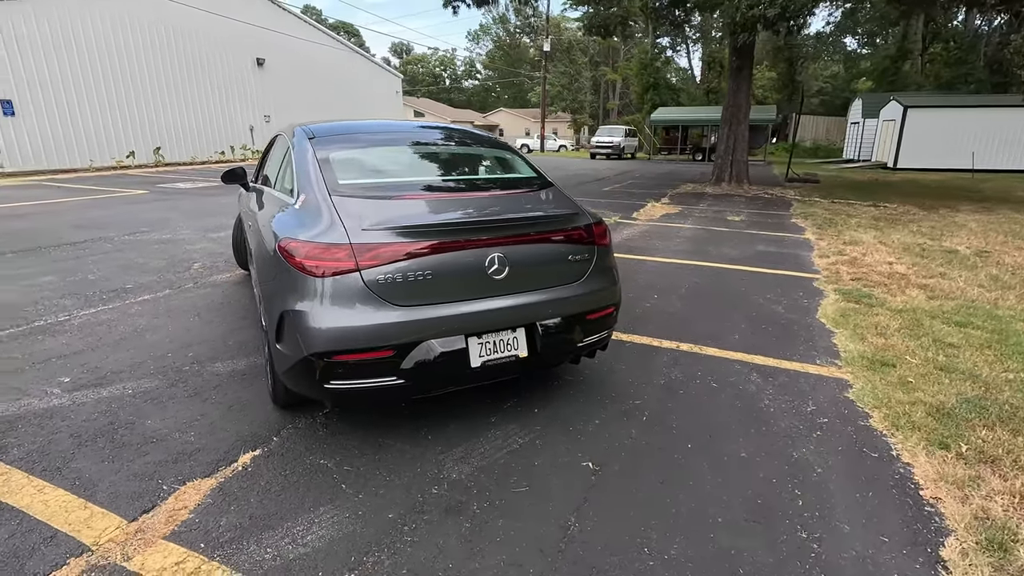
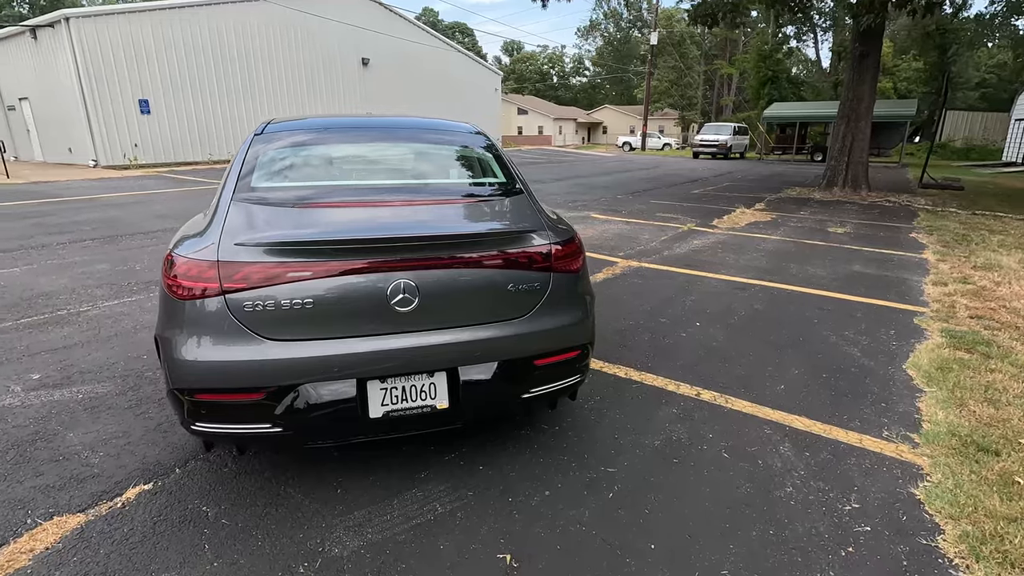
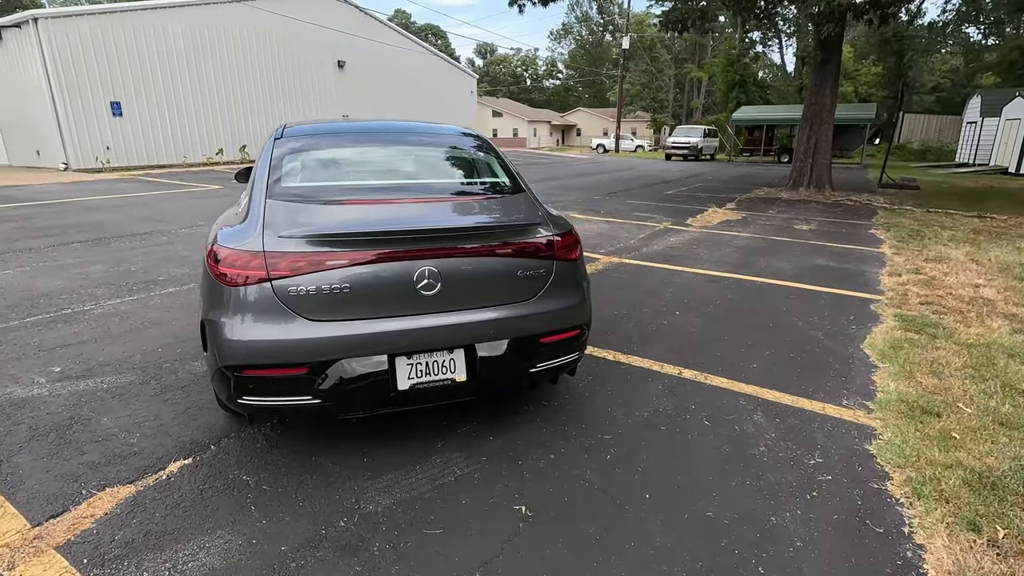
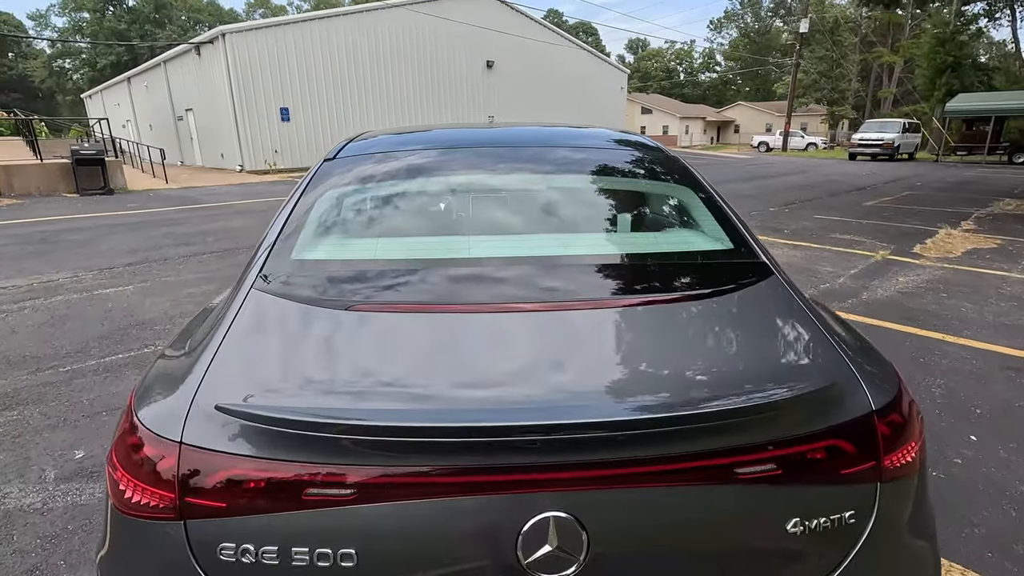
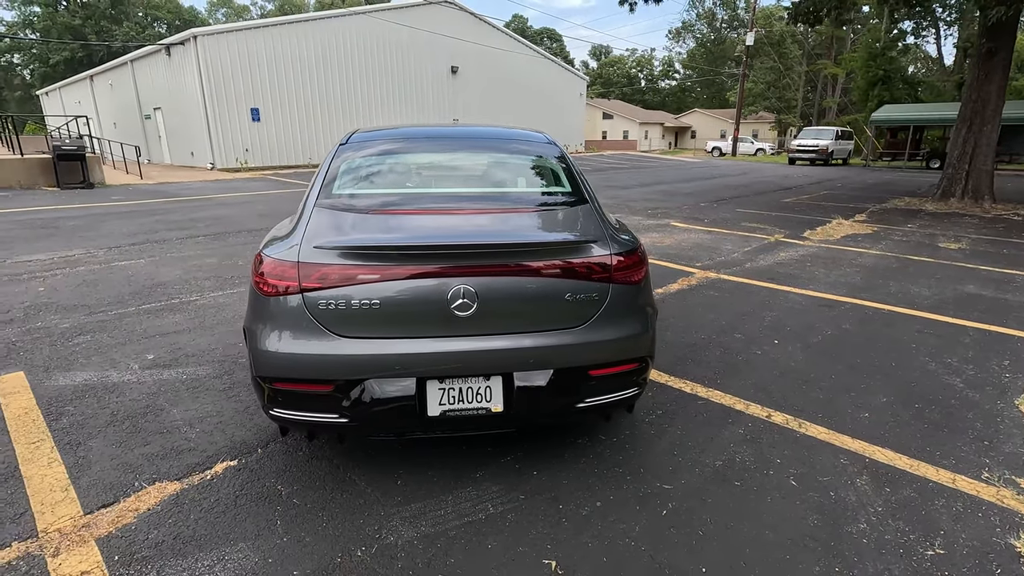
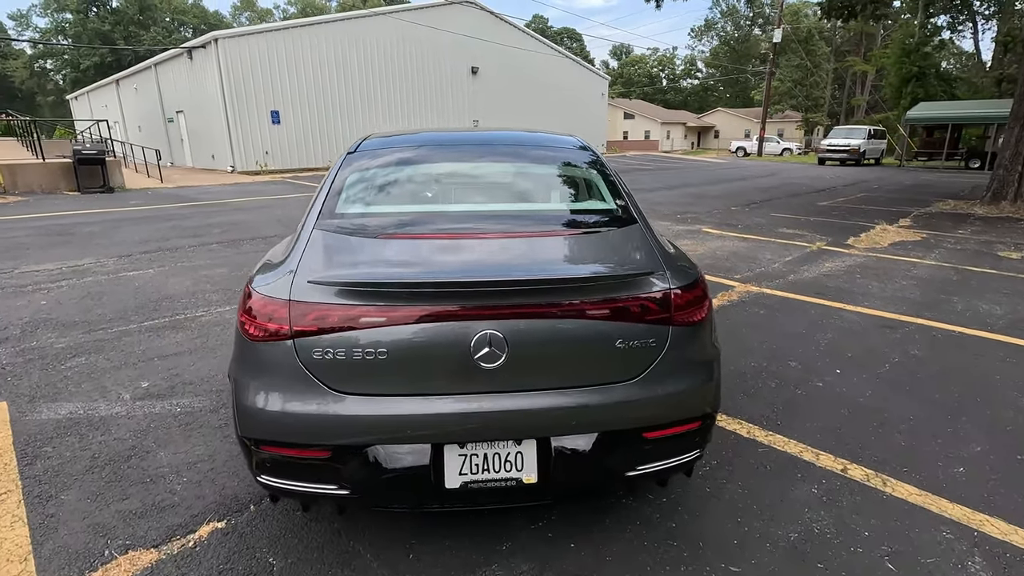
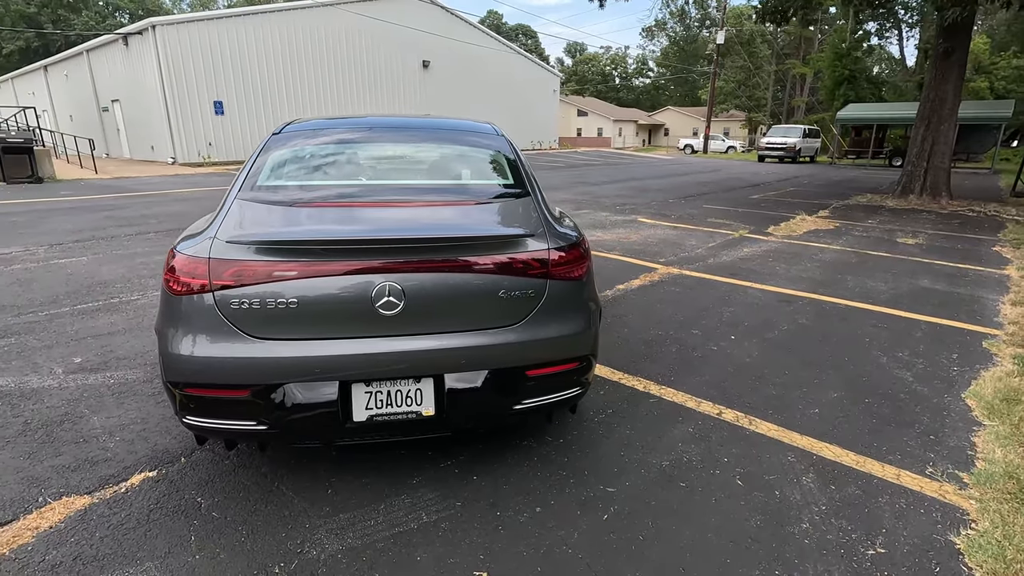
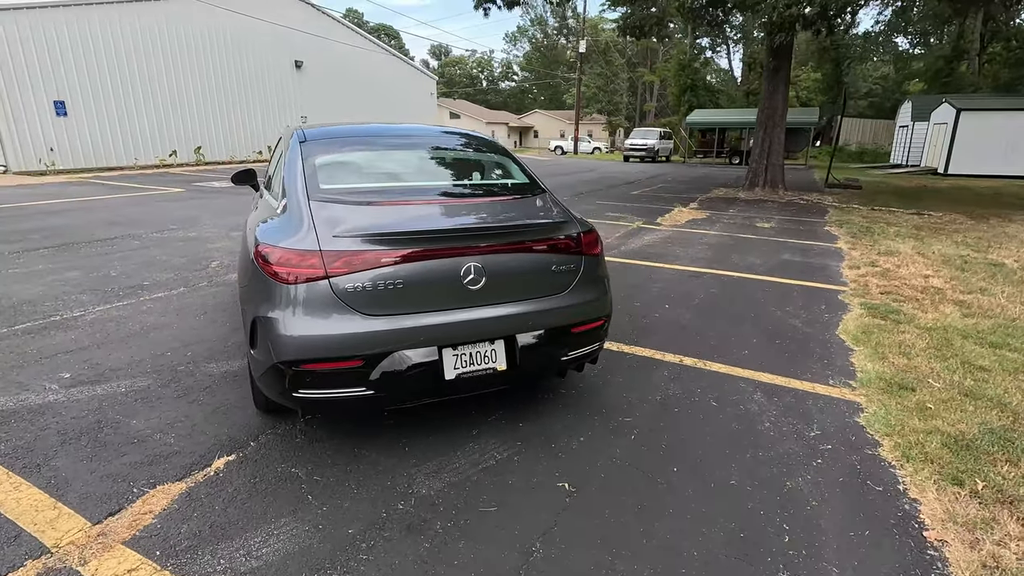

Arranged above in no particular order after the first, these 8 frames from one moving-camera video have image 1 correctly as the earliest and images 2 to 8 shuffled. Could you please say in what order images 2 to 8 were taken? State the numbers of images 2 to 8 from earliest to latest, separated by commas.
8, 3, 2, 7, 5, 6, 4
